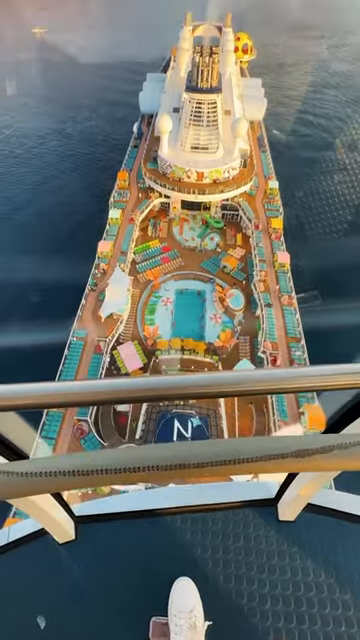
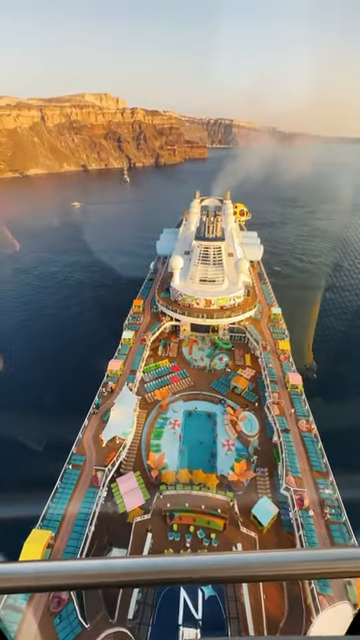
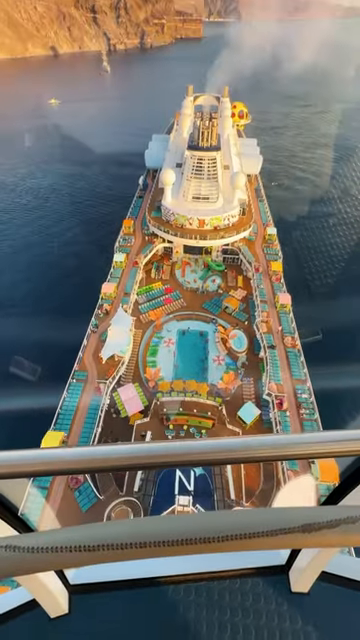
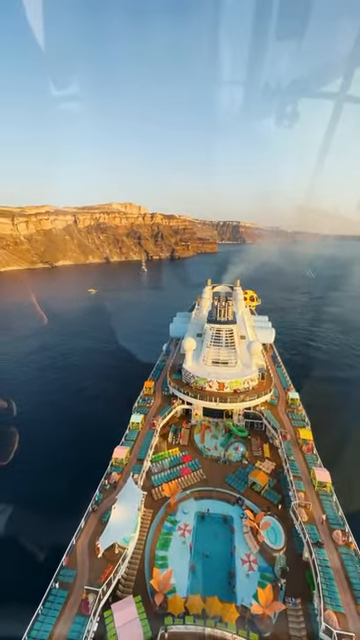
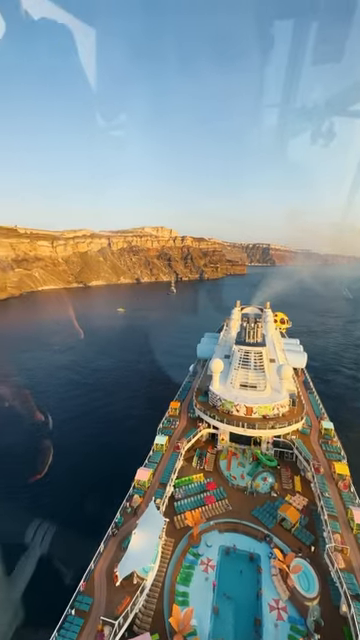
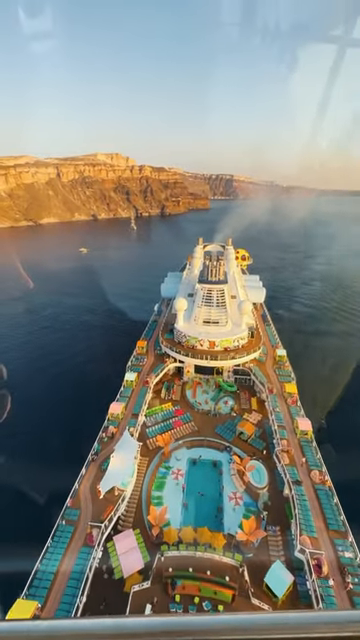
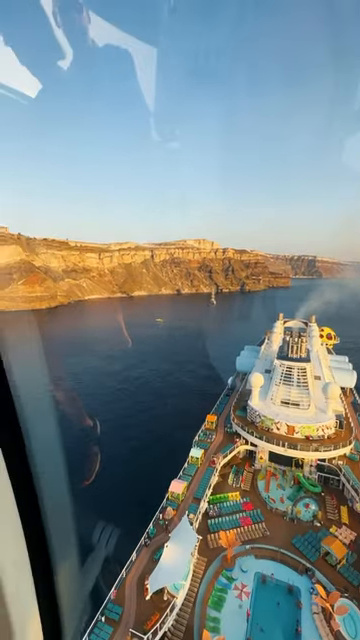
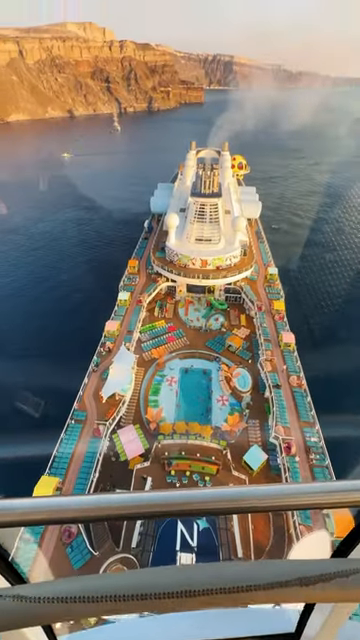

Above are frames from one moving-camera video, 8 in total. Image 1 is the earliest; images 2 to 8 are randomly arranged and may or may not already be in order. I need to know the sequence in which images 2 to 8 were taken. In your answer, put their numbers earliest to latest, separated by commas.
3, 8, 2, 6, 4, 5, 7
